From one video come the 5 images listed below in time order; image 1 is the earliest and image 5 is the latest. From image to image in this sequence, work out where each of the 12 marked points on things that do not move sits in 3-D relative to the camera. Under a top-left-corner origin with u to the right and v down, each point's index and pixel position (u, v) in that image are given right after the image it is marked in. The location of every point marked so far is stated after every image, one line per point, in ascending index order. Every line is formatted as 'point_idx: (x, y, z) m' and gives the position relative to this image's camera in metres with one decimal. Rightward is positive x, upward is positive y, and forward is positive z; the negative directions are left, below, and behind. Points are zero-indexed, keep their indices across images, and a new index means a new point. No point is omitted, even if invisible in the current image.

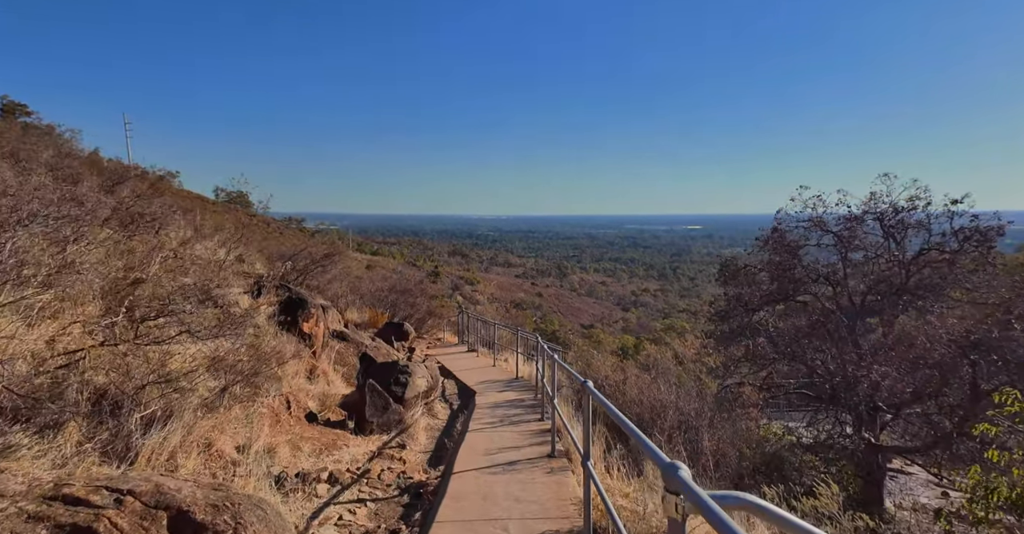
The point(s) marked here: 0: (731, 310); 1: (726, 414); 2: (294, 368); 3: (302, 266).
0: (+4.6, -0.9, +11.9) m
1: (+2.8, -1.9, +7.3) m
2: (-2.6, -1.2, +6.7) m
3: (-4.4, 0.0, +12.0) m
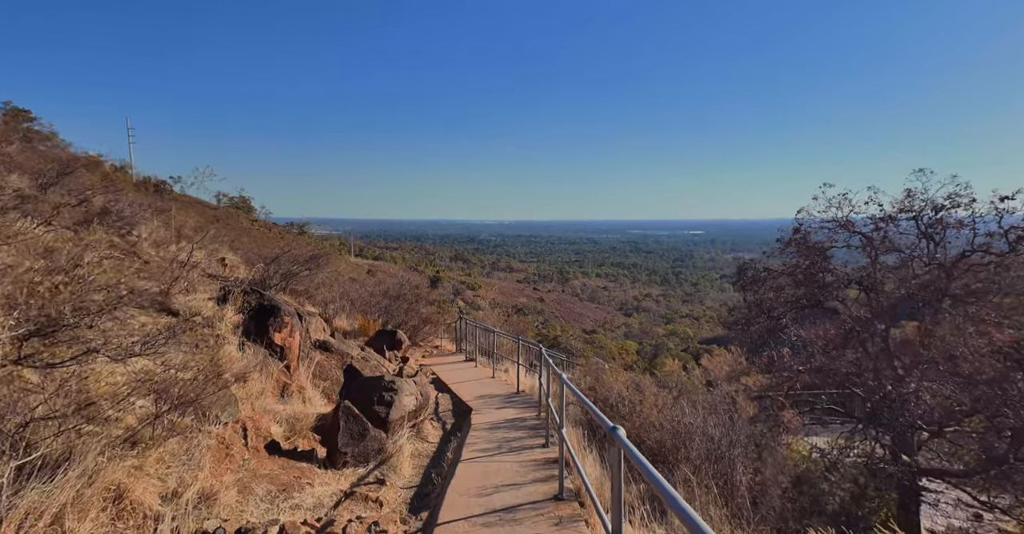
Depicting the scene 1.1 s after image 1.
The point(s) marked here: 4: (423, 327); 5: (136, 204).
0: (+4.6, -1.0, +11.0) m
1: (+2.8, -1.9, +6.4) m
2: (-2.6, -1.2, +5.8) m
3: (-4.4, -0.1, +11.1) m
4: (-2.2, -1.5, +14.4) m
5: (-6.7, +1.1, +10.1) m
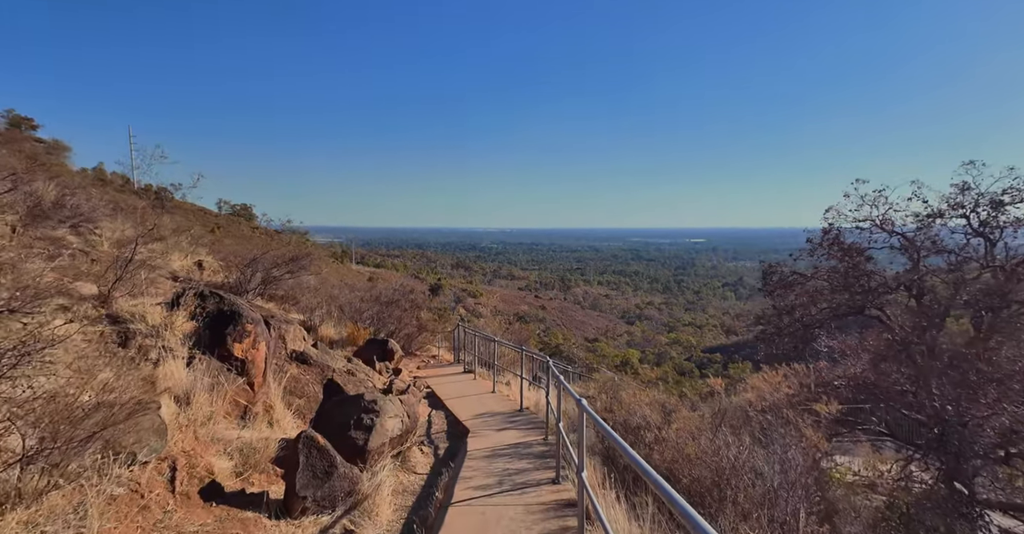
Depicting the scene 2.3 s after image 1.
0: (+4.7, -1.0, +9.9) m
1: (+2.8, -1.9, +5.3) m
2: (-2.5, -1.2, +4.8) m
3: (-4.4, -0.1, +10.1) m
4: (-2.2, -1.6, +13.3) m
5: (-6.6, +1.1, +9.1) m
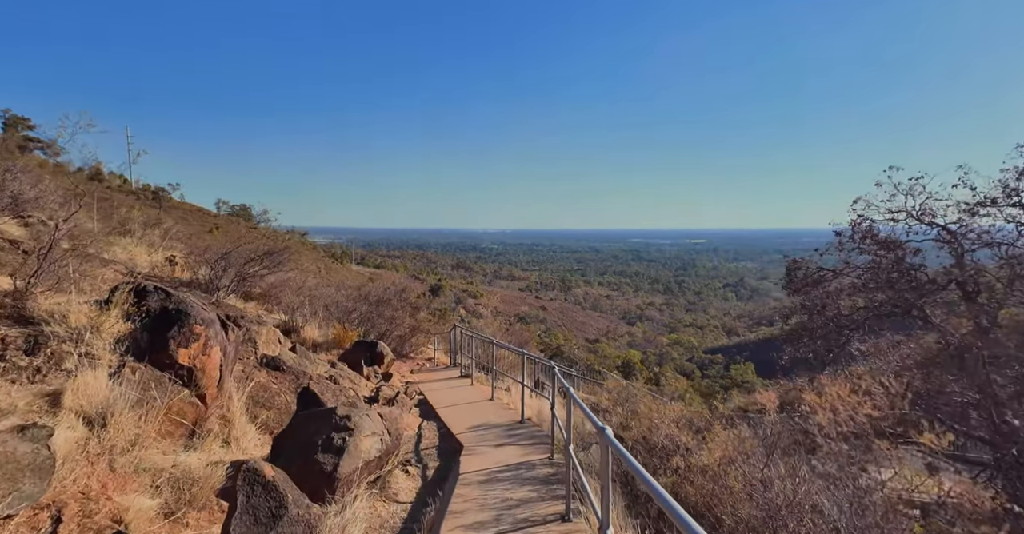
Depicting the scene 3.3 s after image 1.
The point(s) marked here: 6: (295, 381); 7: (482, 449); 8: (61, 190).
0: (+4.7, -1.0, +9.0) m
1: (+2.8, -1.8, +4.4) m
2: (-2.5, -1.1, +3.8) m
3: (-4.4, -0.1, +9.2) m
4: (-2.2, -1.5, +12.4) m
5: (-6.6, +1.2, +8.2) m
6: (-2.6, -1.4, +7.0) m
7: (-0.3, -2.0, +6.4) m
8: (-6.9, +1.2, +8.7) m
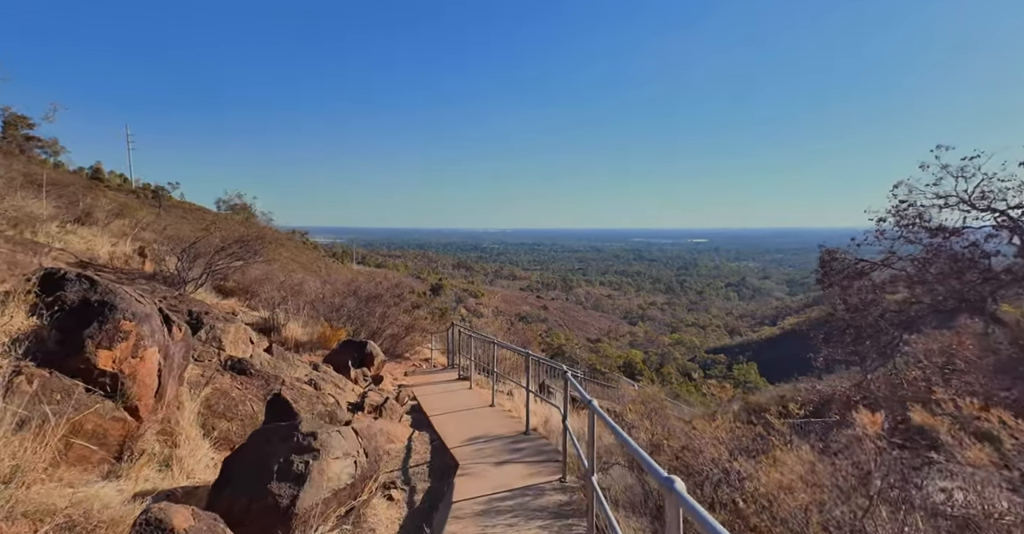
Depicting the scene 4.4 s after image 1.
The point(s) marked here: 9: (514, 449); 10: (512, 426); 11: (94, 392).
0: (+4.7, -0.8, +8.0) m
1: (+2.8, -1.7, +3.4) m
2: (-2.5, -1.0, +2.9) m
3: (-4.3, +0.1, +8.2) m
4: (-2.1, -1.4, +11.5) m
5: (-6.6, +1.3, +7.2) m
6: (-2.6, -1.3, +6.0) m
7: (-0.3, -1.9, +5.4) m
8: (-6.8, +1.3, +7.7) m
9: (0.0, -1.9, +6.1) m
10: (0.0, -2.0, +7.2) m
11: (-2.7, -0.8, +3.7) m
